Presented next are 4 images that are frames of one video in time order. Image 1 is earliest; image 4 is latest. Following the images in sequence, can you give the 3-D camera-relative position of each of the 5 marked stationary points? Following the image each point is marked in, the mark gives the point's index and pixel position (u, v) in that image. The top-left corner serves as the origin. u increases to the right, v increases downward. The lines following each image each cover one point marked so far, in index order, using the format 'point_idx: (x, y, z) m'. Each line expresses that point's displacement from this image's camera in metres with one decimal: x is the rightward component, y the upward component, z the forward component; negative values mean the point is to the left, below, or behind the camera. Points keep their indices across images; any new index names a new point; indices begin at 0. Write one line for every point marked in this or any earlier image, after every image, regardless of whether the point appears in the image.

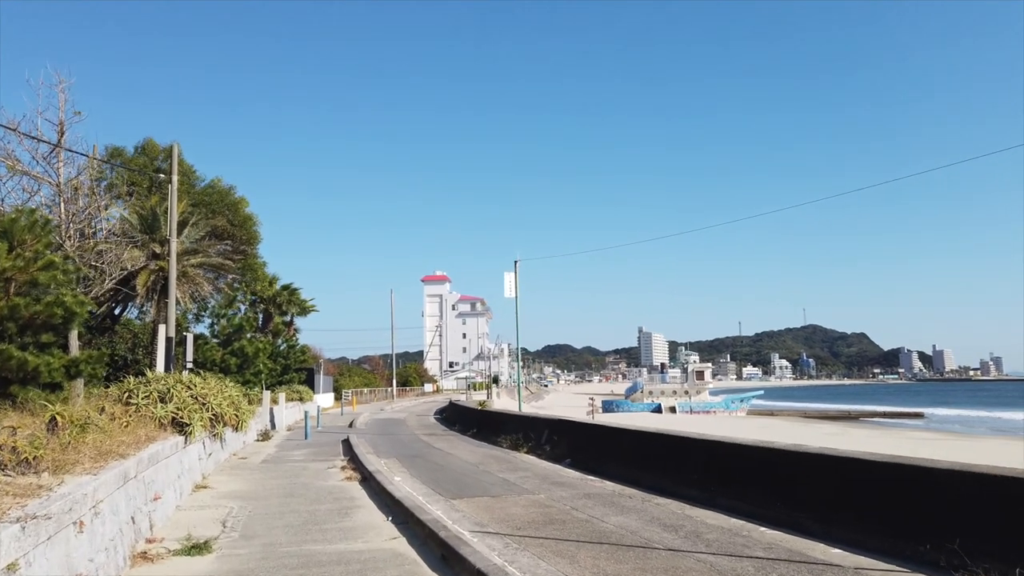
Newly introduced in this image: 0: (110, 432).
0: (-4.7, -1.7, +9.3) m
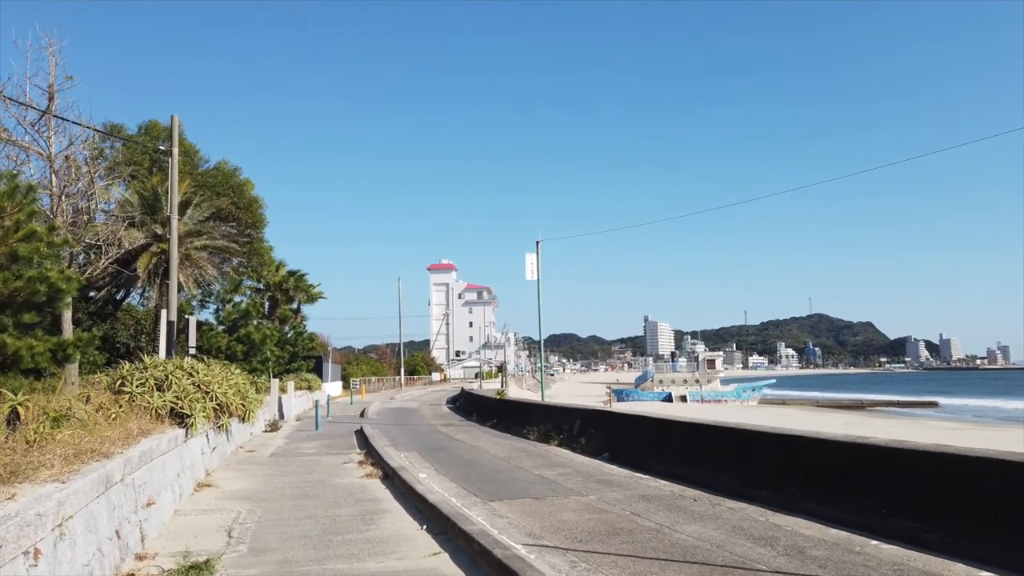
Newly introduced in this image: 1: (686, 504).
0: (-4.1, -1.4, +7.8) m
1: (+2.2, -2.7, +9.9) m
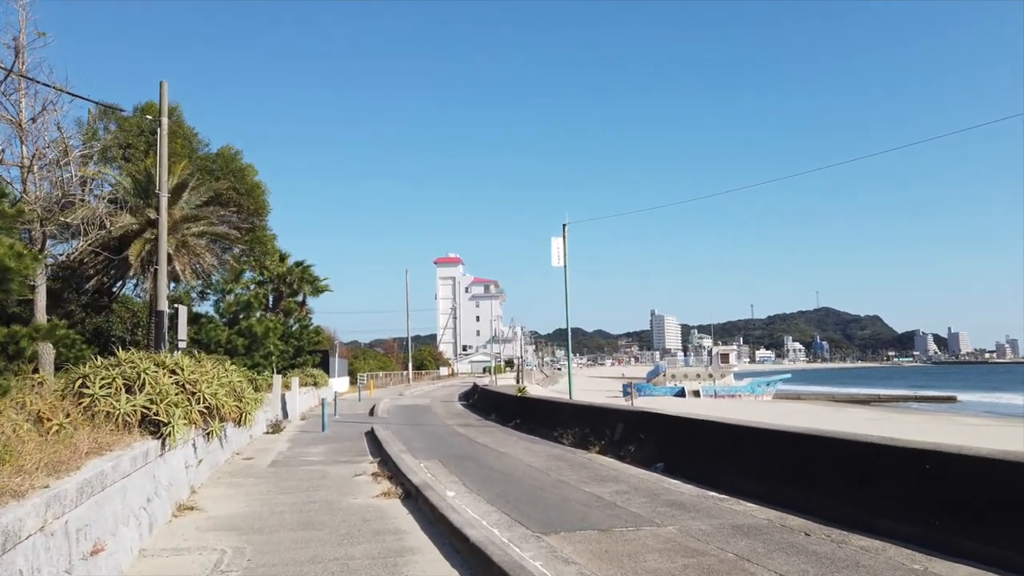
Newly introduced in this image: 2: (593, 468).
0: (-3.5, -1.1, +5.6) m
1: (+2.8, -2.4, +7.6) m
2: (+1.3, -2.9, +13.0) m
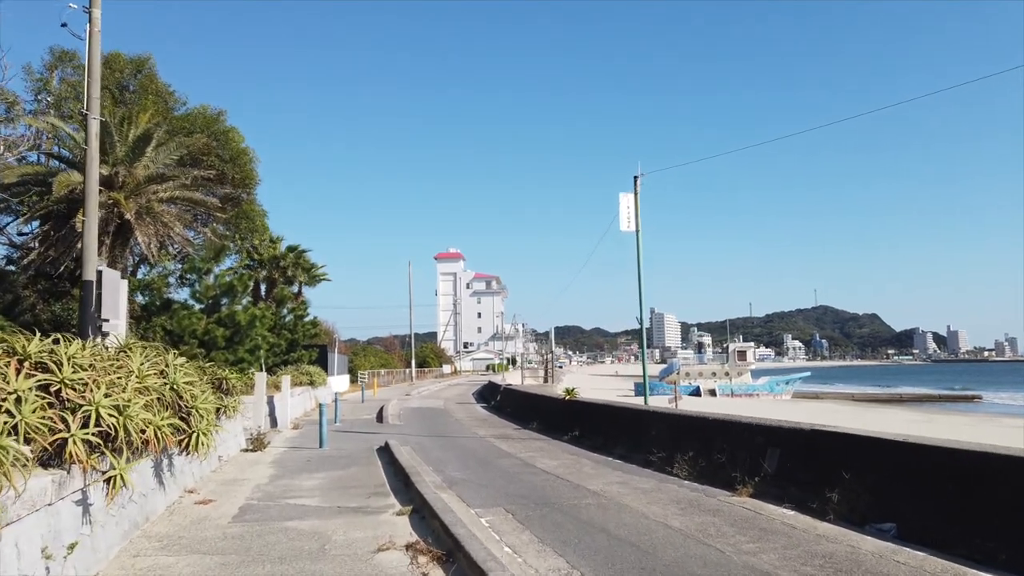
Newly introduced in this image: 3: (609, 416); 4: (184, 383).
0: (-2.2, -0.5, +0.1) m
1: (+4.1, -1.8, +2.2) m
2: (+2.6, -2.3, +7.5) m
3: (+2.0, -2.6, +16.1) m
4: (-4.0, -1.2, +9.6) m
